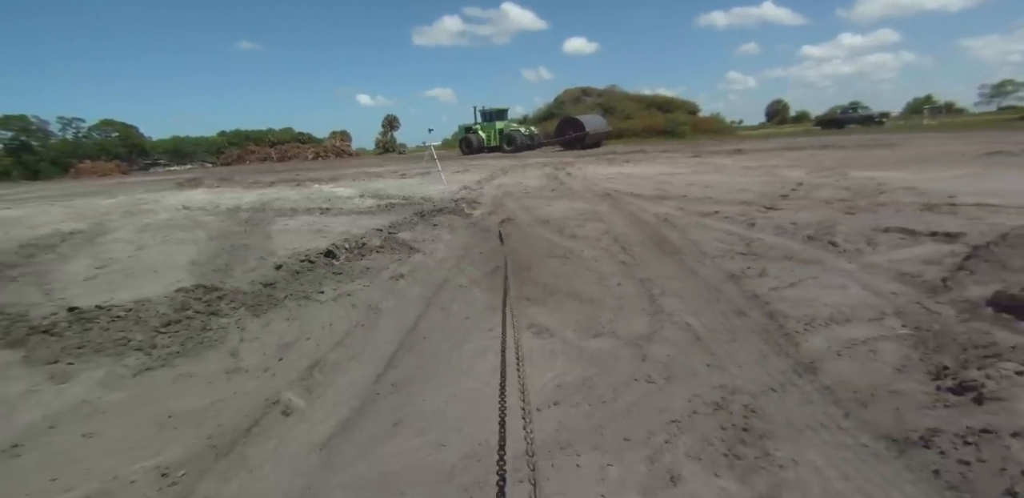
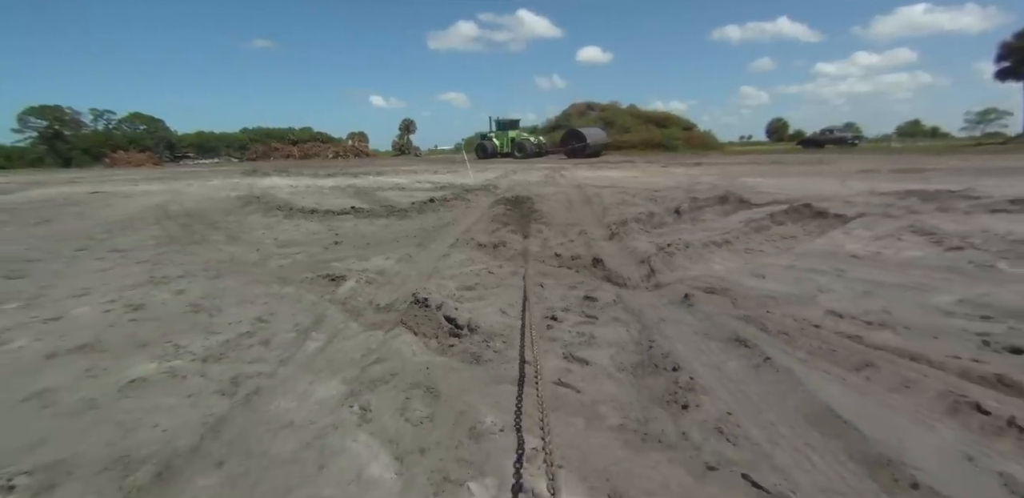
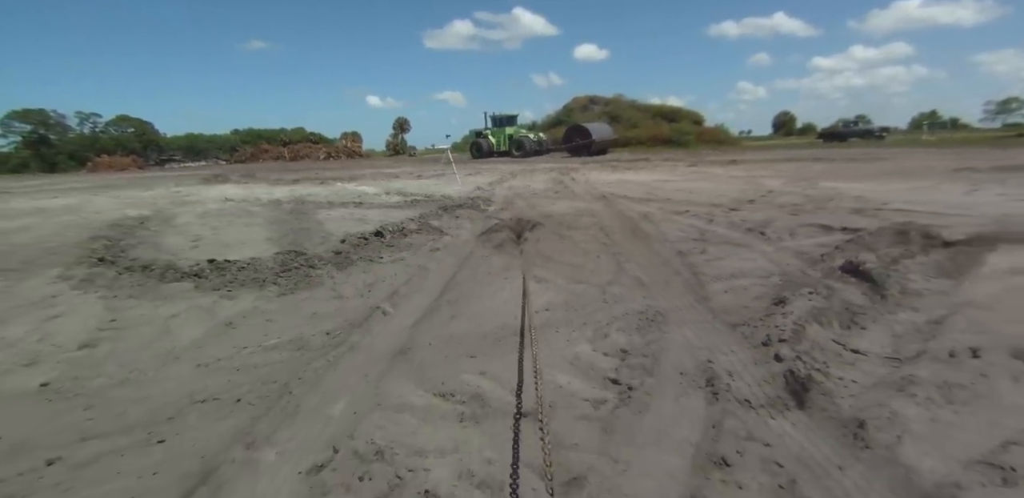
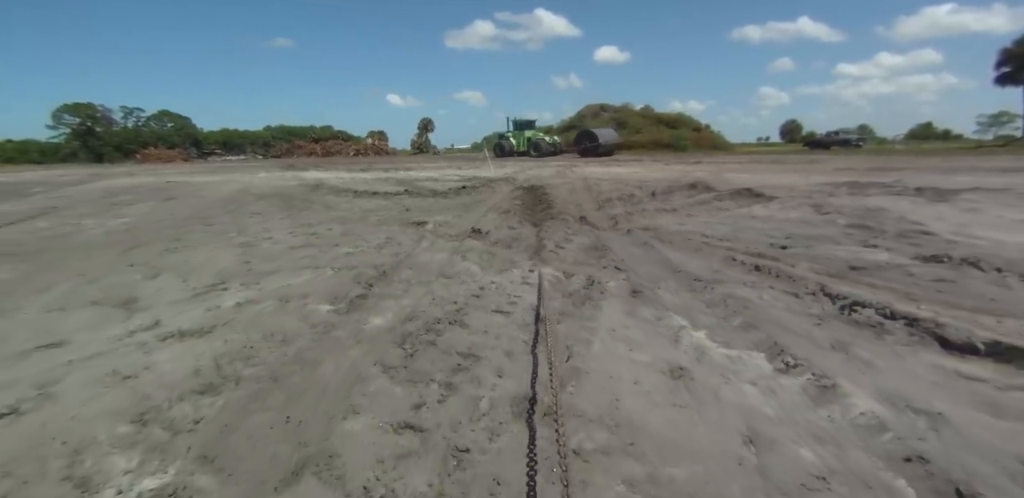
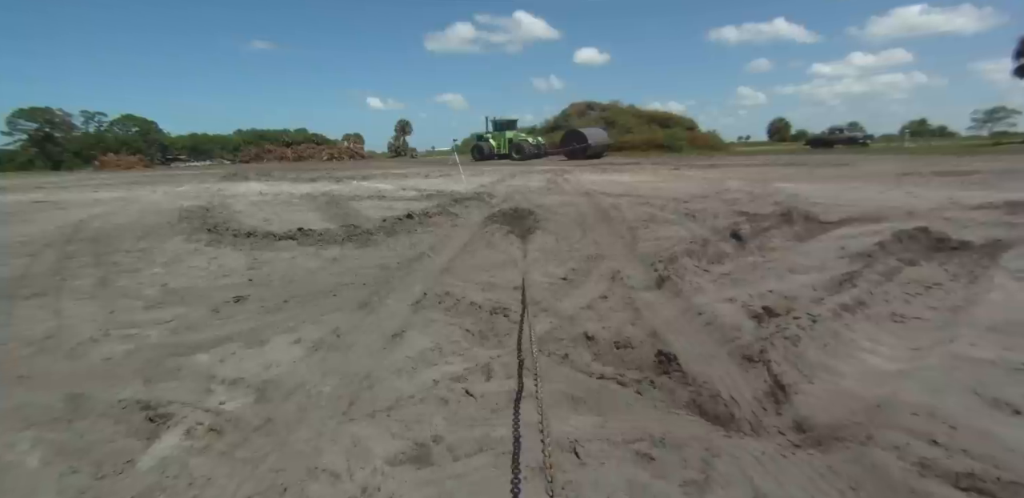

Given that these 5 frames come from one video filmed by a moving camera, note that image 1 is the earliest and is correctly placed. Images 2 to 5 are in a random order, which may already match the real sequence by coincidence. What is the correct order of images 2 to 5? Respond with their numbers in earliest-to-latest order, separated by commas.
3, 5, 2, 4
